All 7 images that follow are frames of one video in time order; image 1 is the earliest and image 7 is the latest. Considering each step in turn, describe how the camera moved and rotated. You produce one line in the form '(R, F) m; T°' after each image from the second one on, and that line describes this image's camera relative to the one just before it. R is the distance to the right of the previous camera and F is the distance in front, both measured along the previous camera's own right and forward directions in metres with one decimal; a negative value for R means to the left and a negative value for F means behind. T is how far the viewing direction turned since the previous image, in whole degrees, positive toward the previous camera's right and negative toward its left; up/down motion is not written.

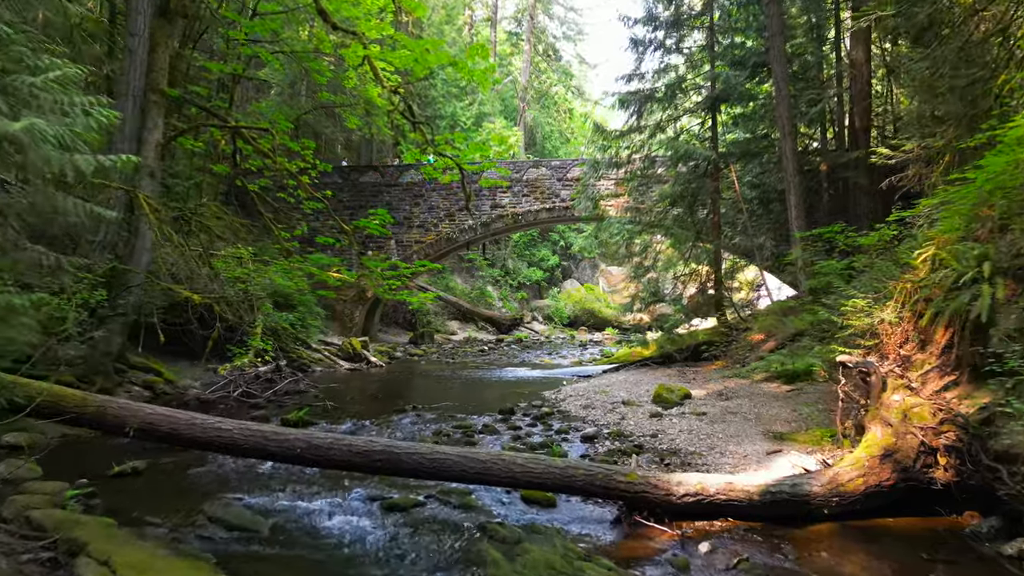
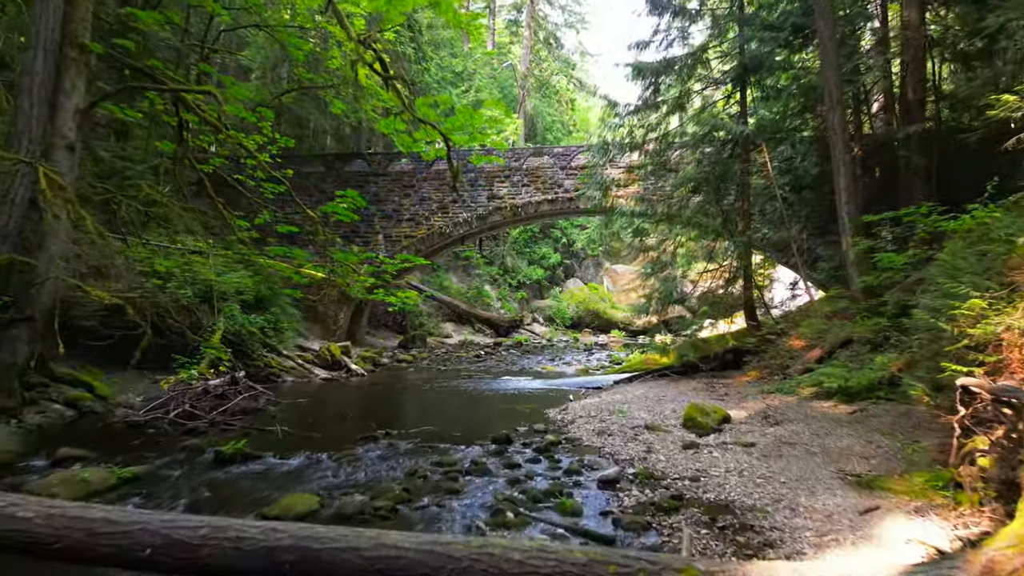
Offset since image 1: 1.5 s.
(0.0, +1.4) m; 0°
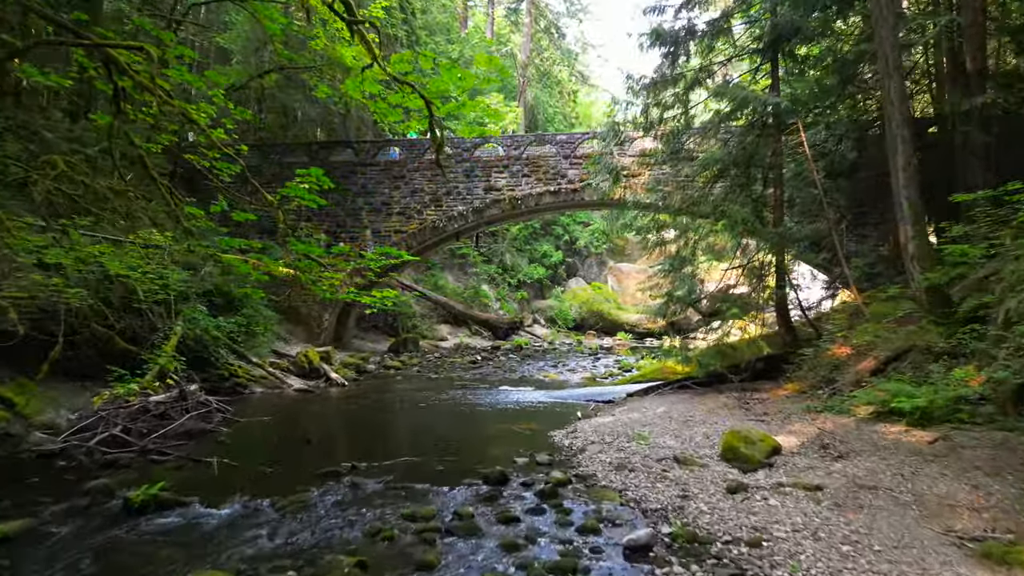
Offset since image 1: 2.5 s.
(0.0, +1.1) m; 0°
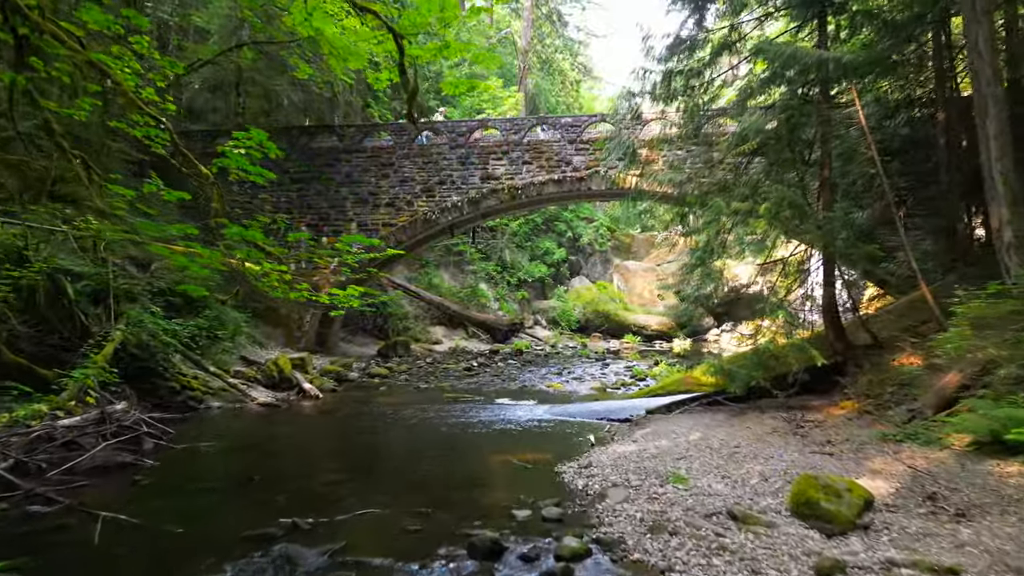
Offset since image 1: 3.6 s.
(0.0, +1.2) m; 0°
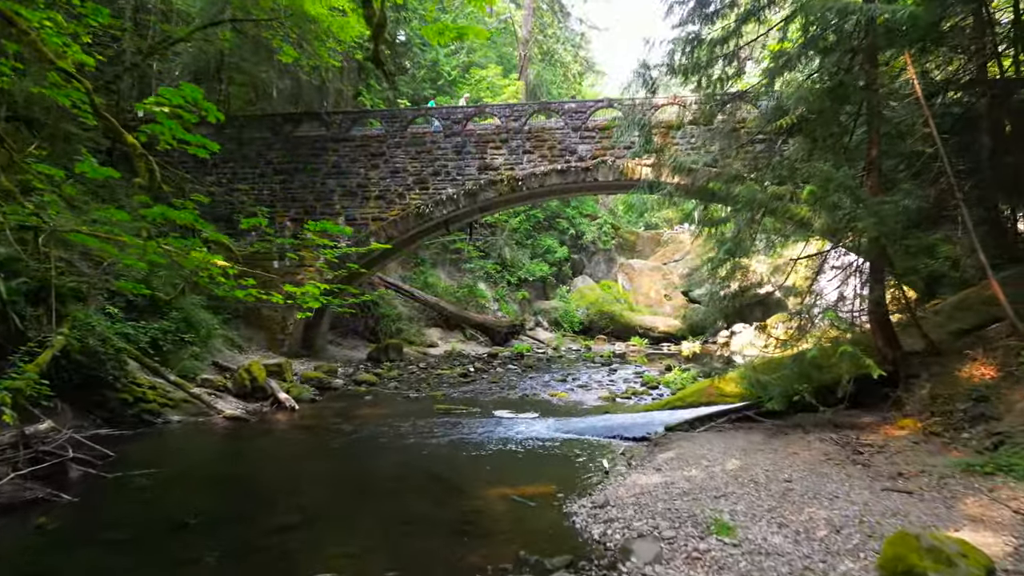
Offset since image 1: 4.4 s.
(0.0, +0.9) m; 0°
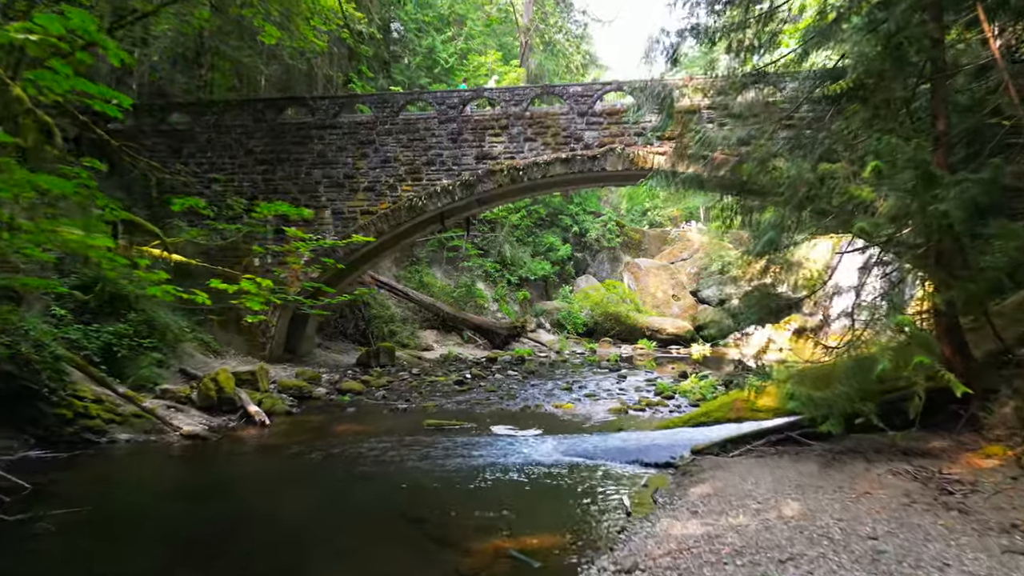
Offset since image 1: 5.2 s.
(0.0, +0.9) m; 0°
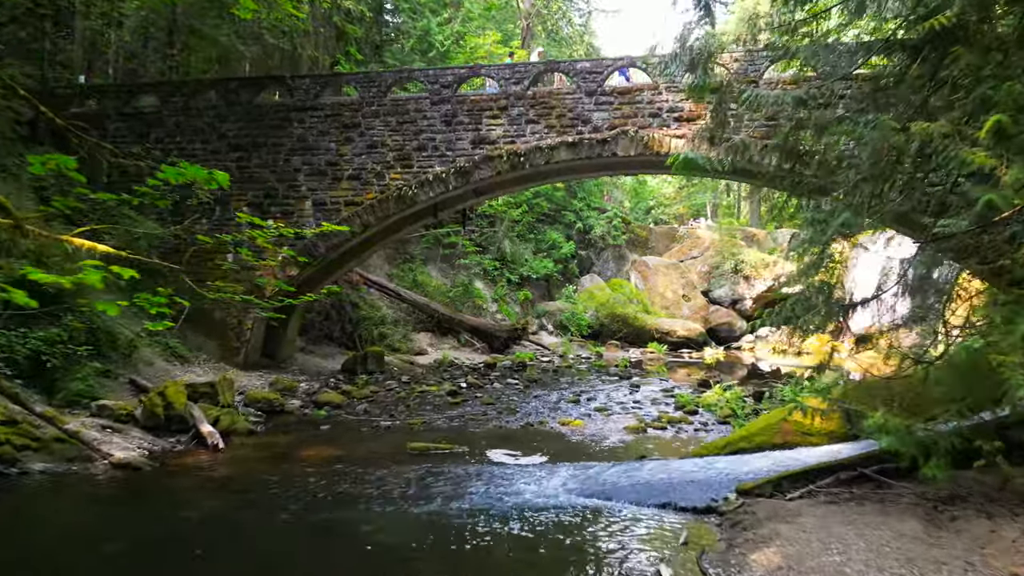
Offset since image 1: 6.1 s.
(0.0, +1.0) m; 0°
